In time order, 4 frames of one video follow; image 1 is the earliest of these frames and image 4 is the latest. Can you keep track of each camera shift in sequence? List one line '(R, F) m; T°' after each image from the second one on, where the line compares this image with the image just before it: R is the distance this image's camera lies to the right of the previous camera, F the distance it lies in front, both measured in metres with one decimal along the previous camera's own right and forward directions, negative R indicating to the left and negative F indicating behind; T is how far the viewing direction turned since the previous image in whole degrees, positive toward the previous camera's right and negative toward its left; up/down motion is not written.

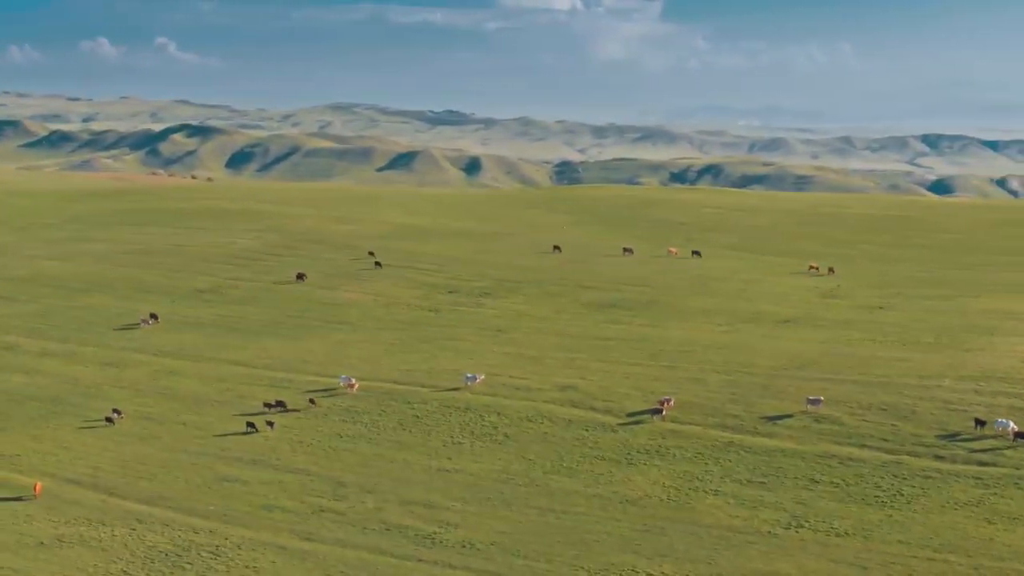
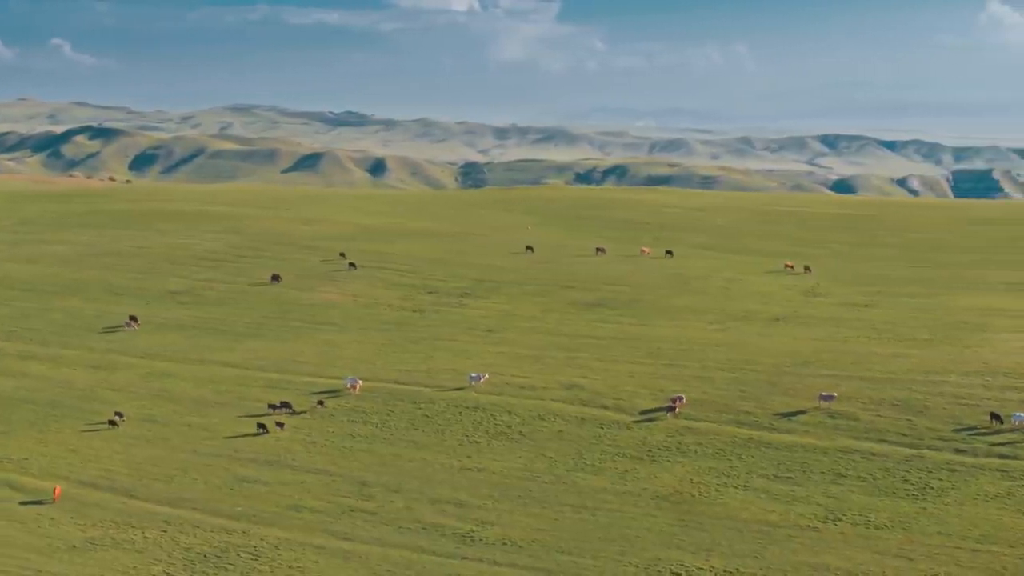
(-1.4, 0.0) m; +1°
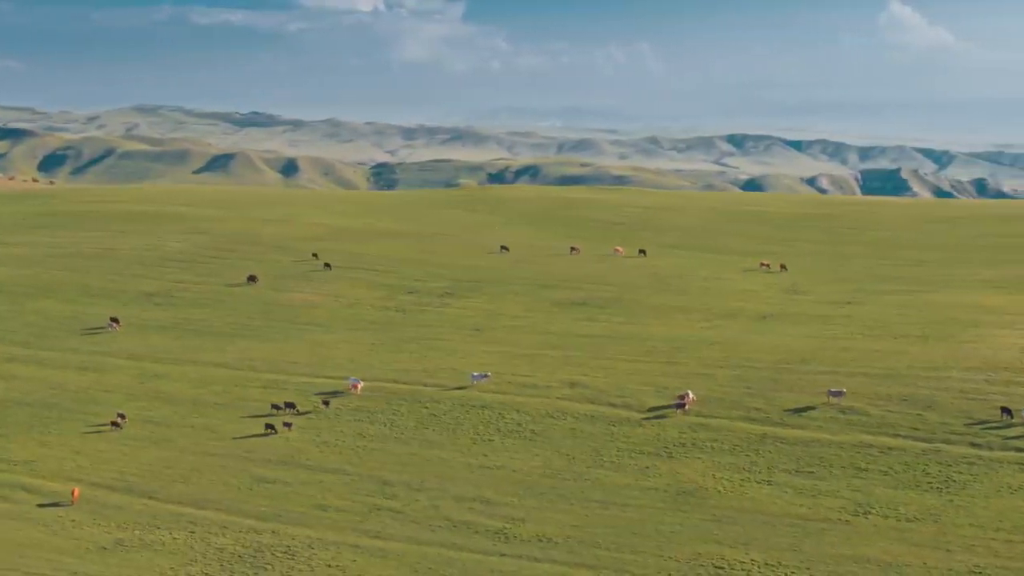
(-1.3, -0.1) m; +1°
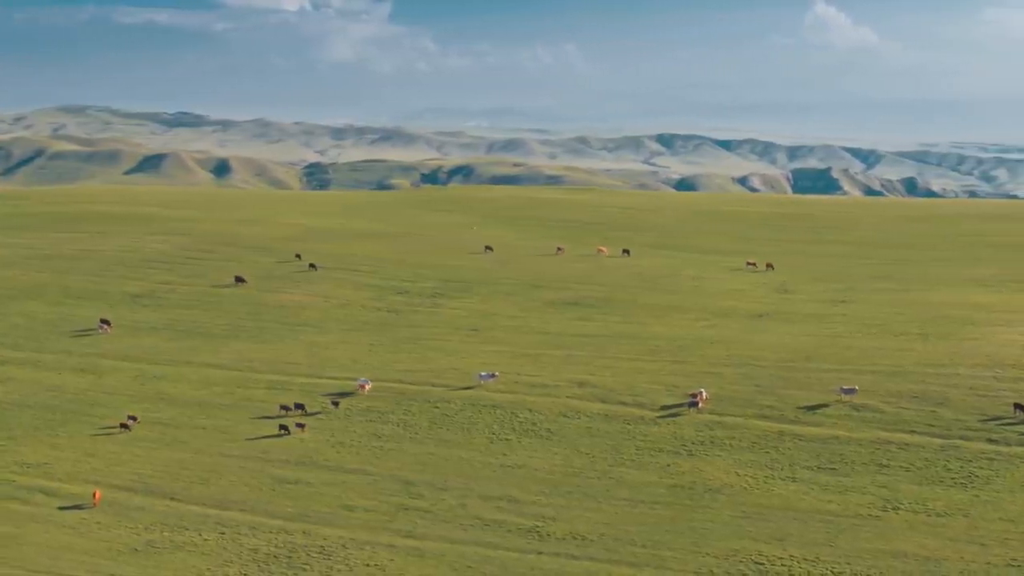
(-1.0, -0.1) m; +1°
